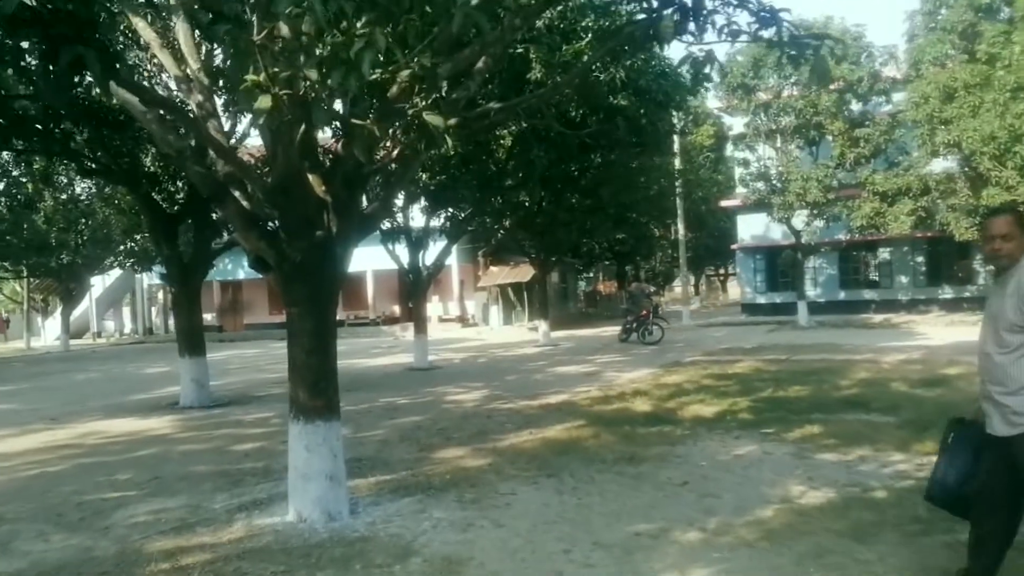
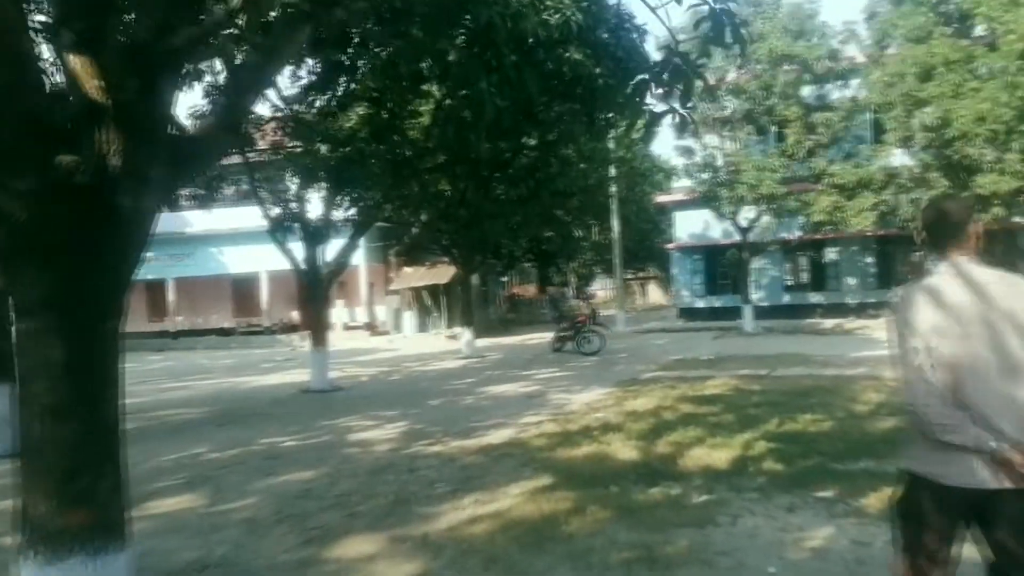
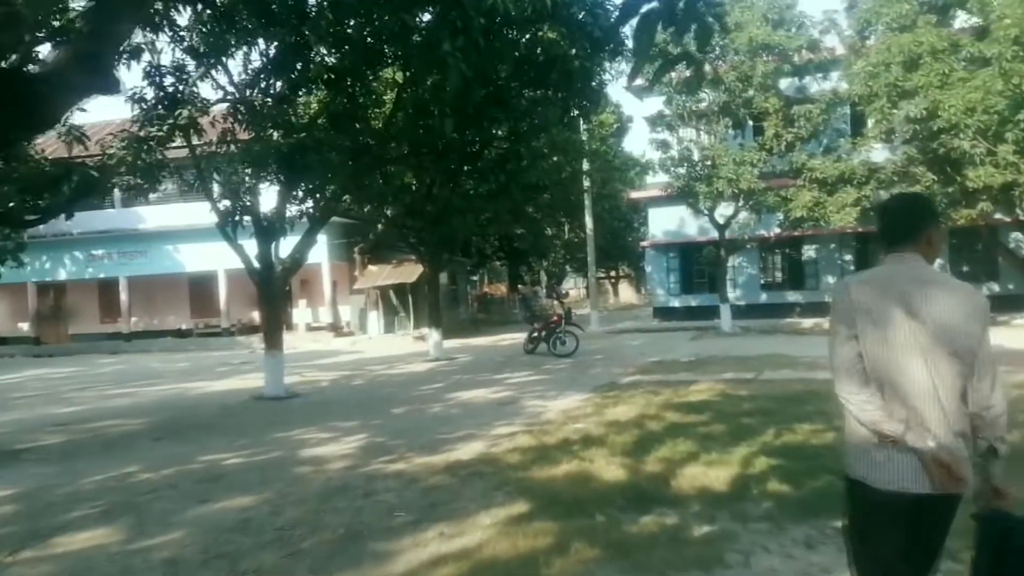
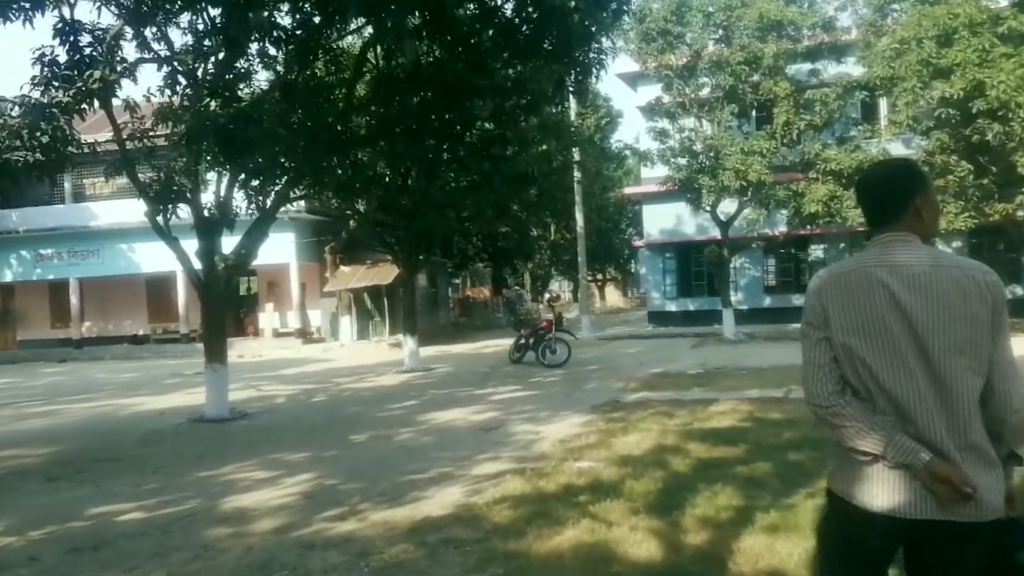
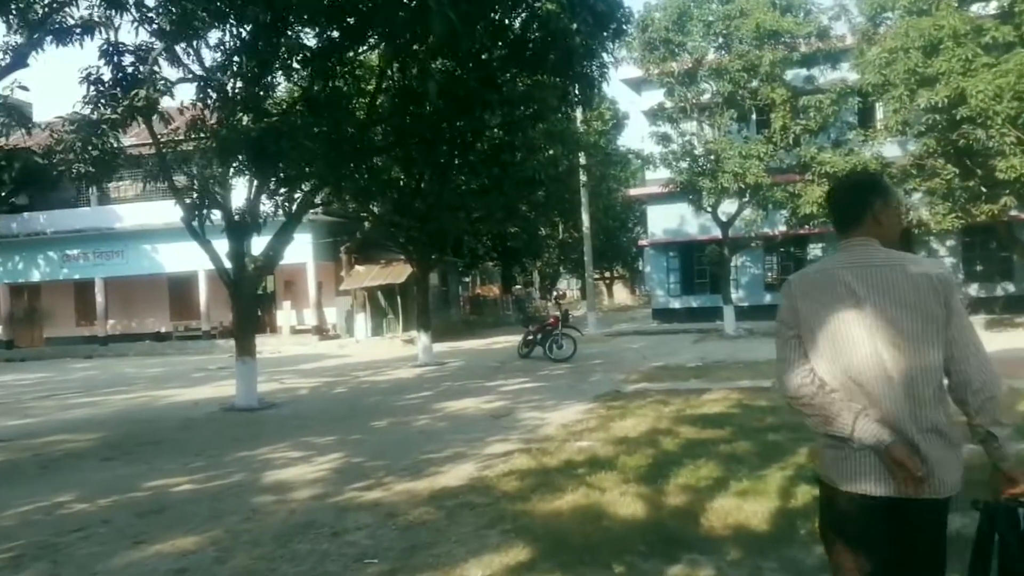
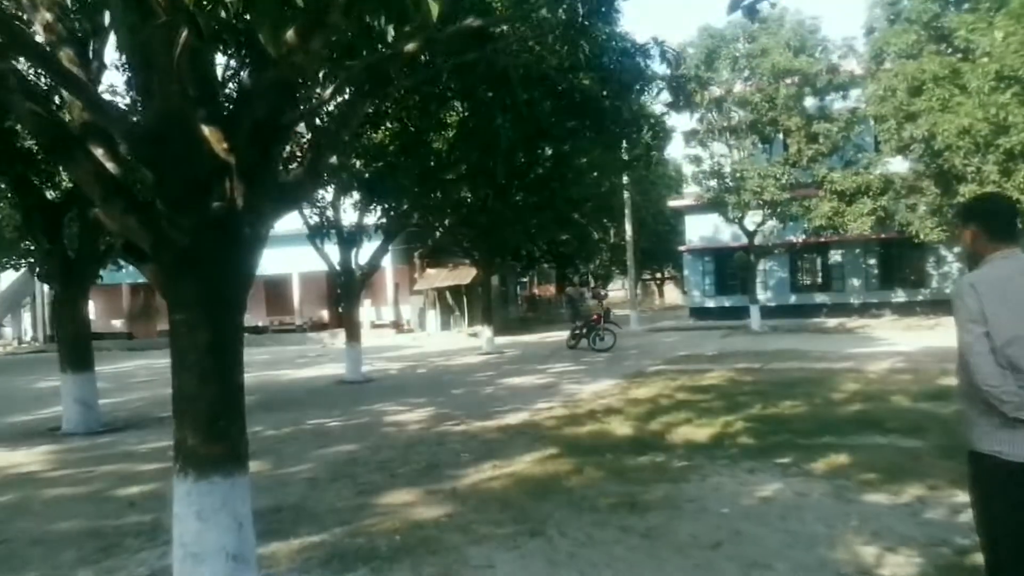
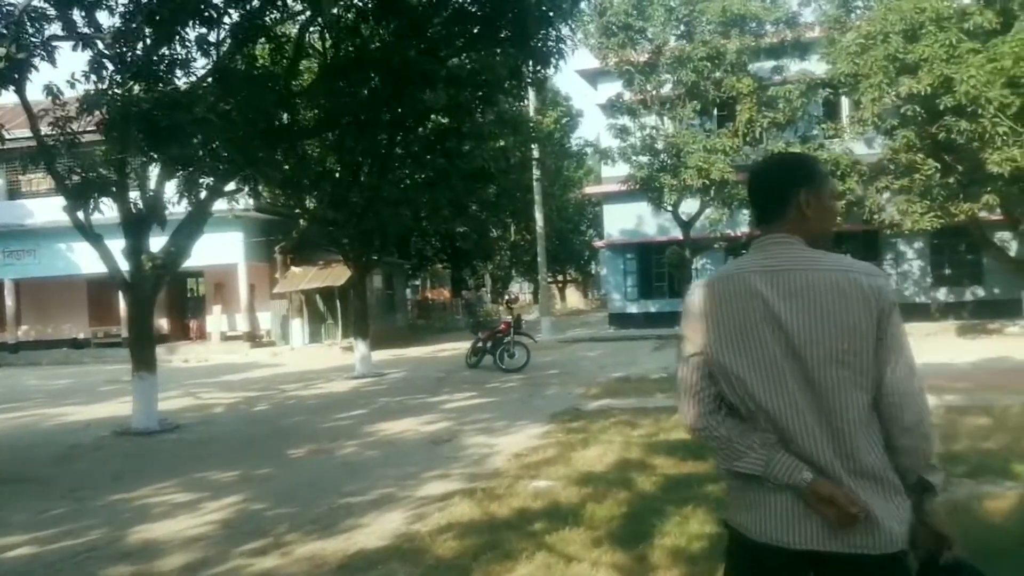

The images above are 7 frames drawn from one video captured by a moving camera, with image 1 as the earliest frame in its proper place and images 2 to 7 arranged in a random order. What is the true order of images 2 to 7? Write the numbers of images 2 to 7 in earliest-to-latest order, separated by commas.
6, 2, 3, 5, 4, 7
